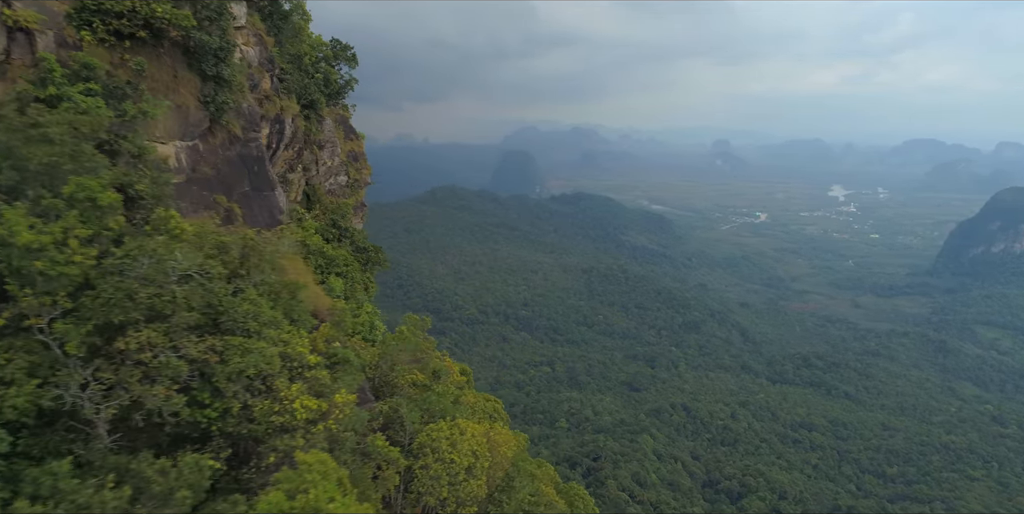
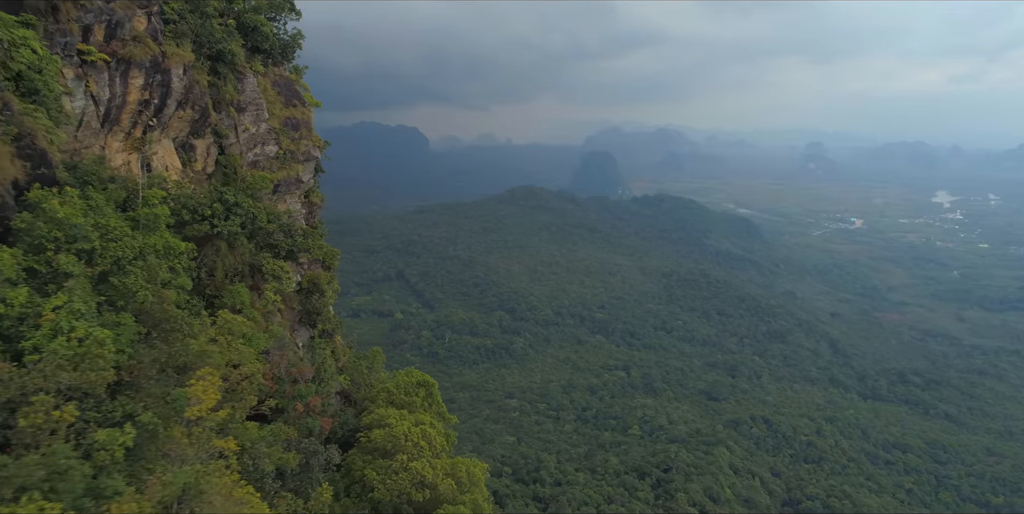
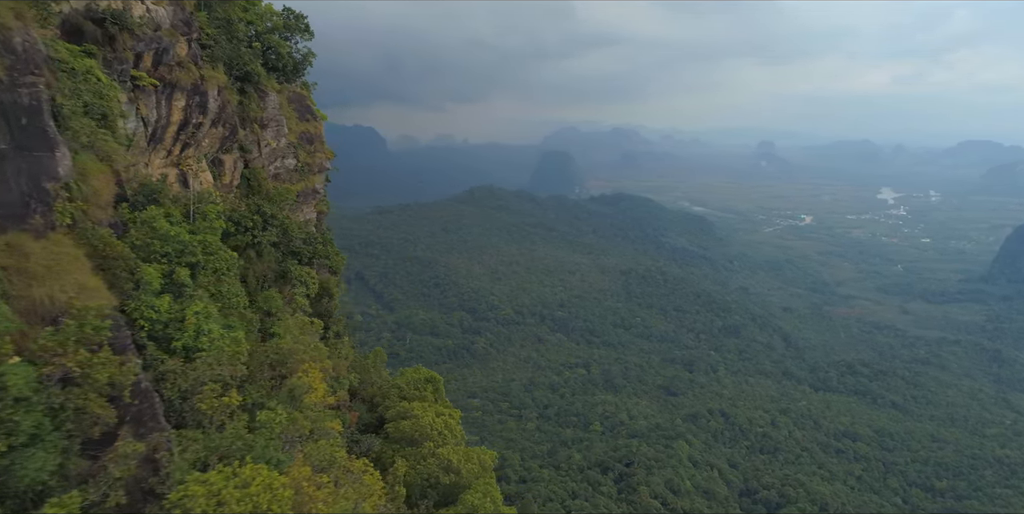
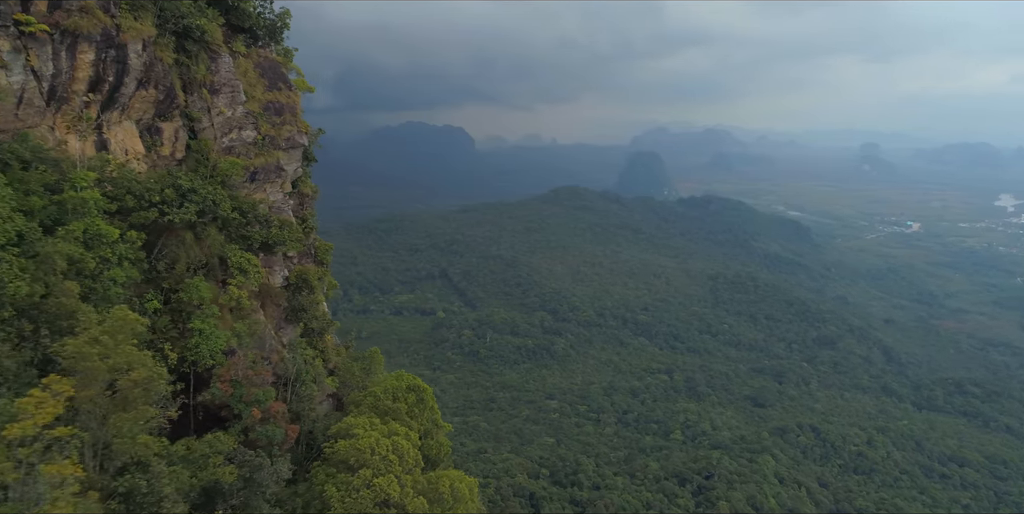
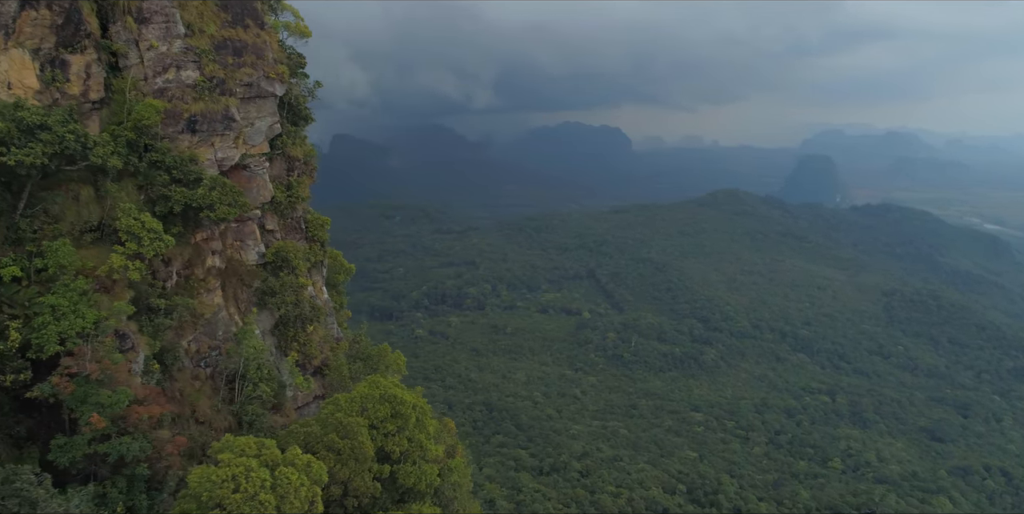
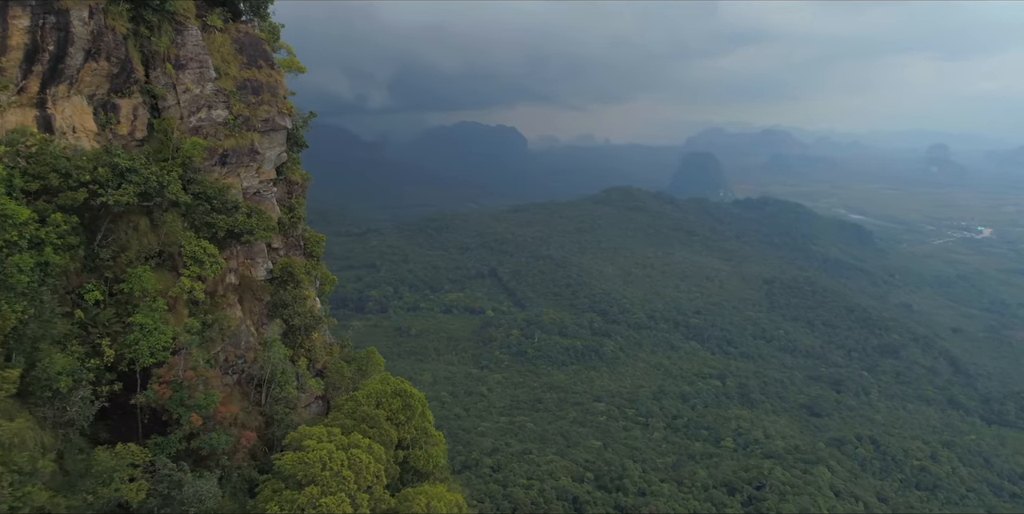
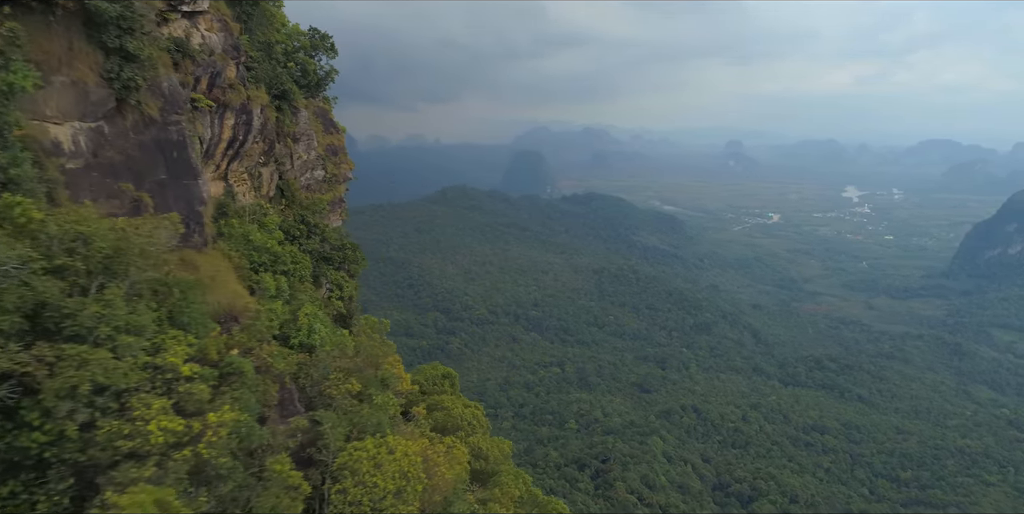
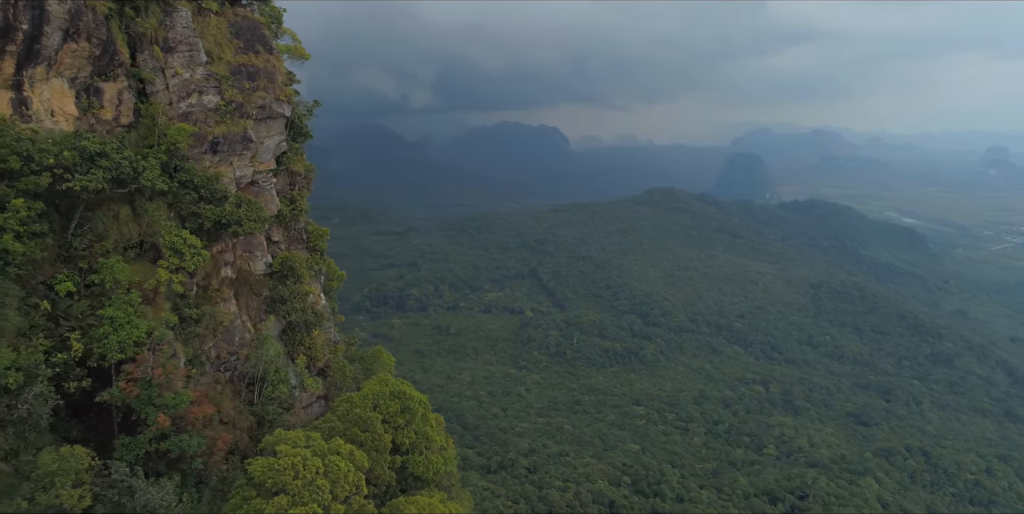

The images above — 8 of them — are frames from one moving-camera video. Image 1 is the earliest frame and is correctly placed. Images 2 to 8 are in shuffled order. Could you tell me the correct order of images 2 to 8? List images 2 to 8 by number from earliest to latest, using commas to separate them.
7, 3, 2, 4, 6, 8, 5
